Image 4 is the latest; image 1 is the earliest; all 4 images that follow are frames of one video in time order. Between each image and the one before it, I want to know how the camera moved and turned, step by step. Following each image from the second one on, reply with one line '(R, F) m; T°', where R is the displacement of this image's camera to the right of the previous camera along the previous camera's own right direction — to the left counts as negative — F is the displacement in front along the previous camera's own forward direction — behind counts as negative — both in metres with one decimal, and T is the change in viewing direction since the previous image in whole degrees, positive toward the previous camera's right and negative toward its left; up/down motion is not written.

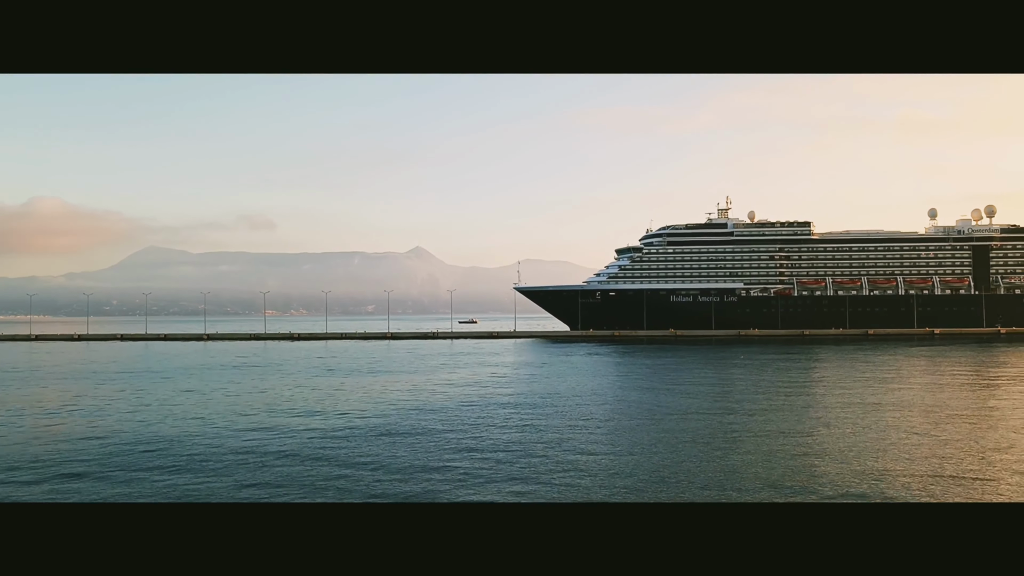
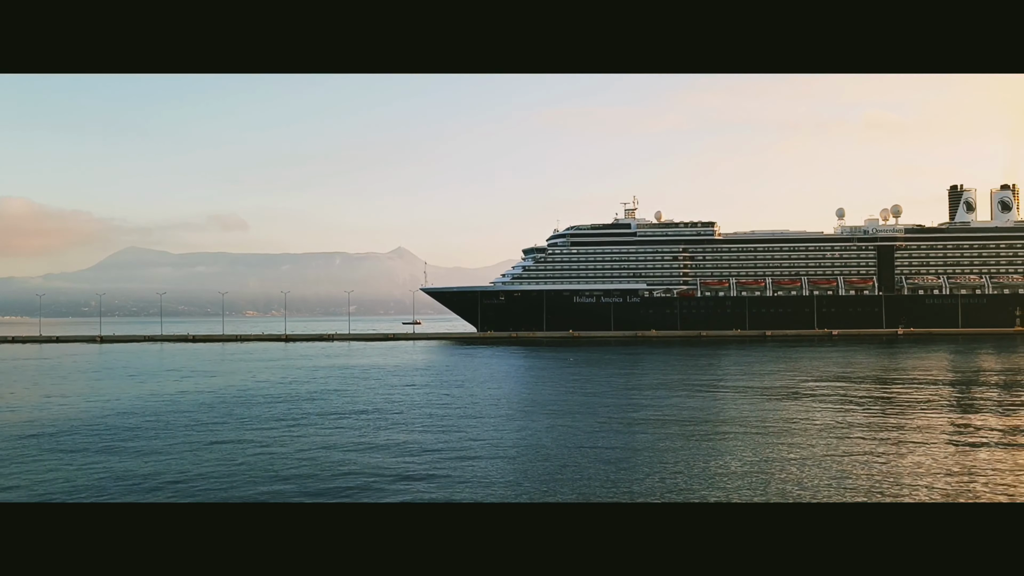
(+2.9, +0.2) m; 0°
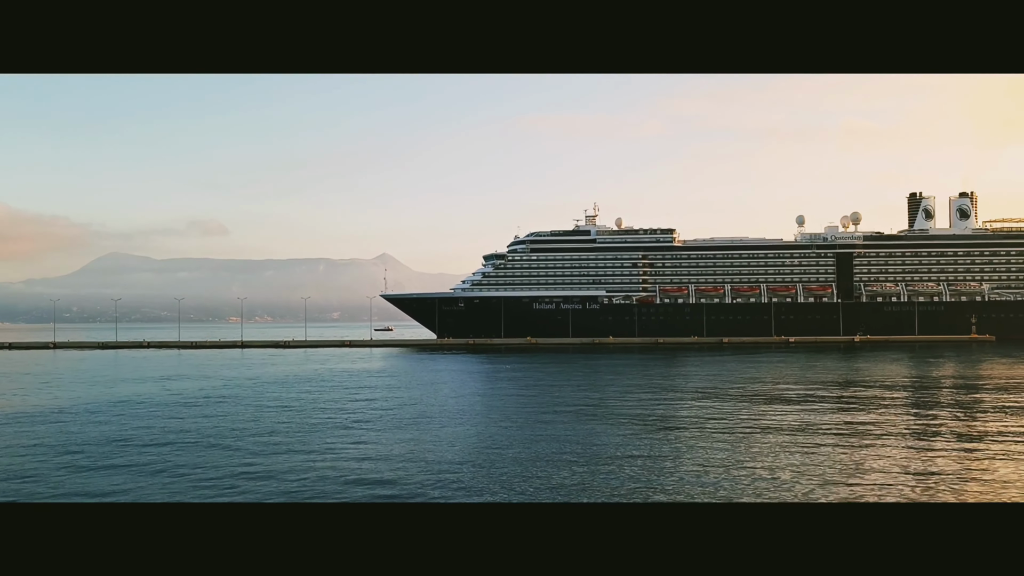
(+0.9, +0.1) m; +1°
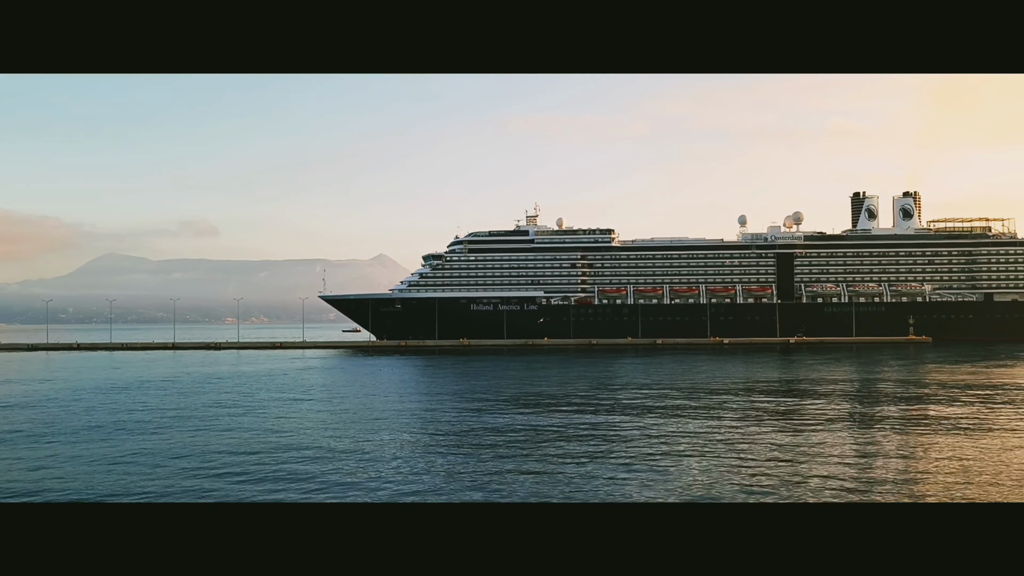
(+2.0, +0.1) m; -1°
